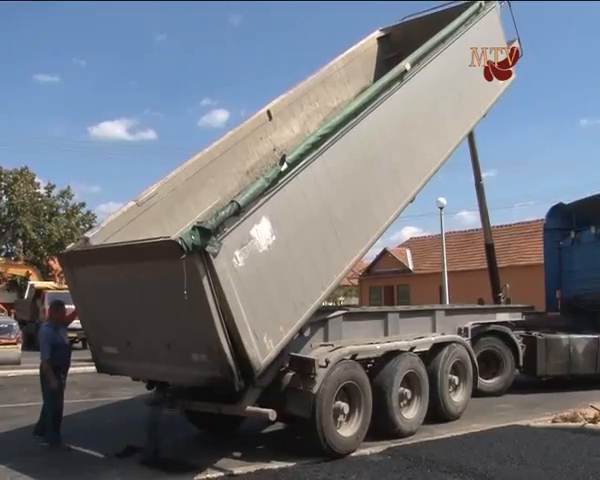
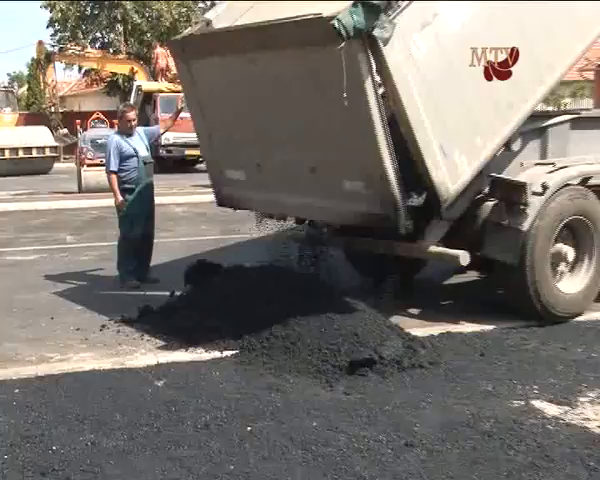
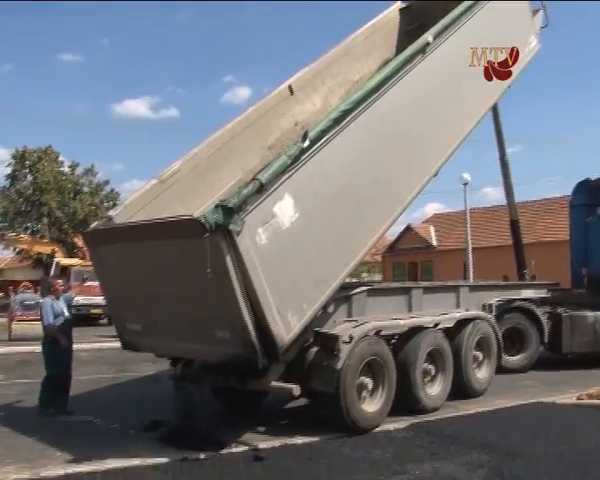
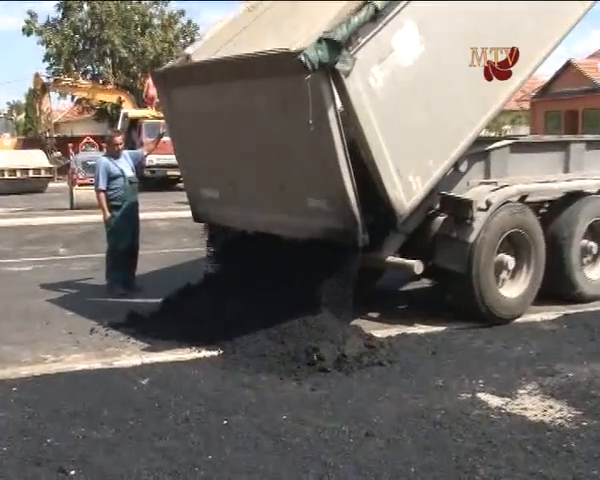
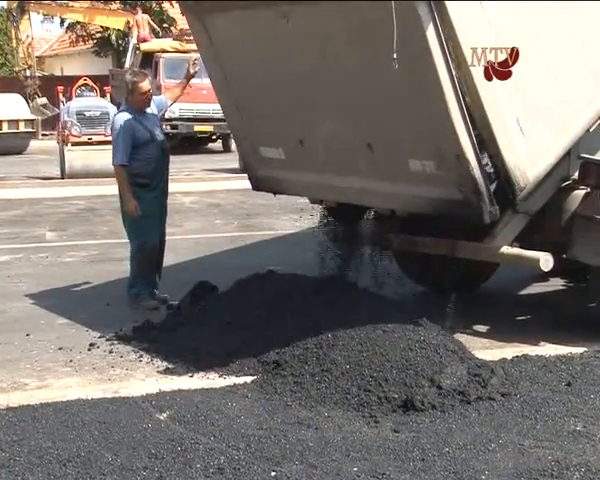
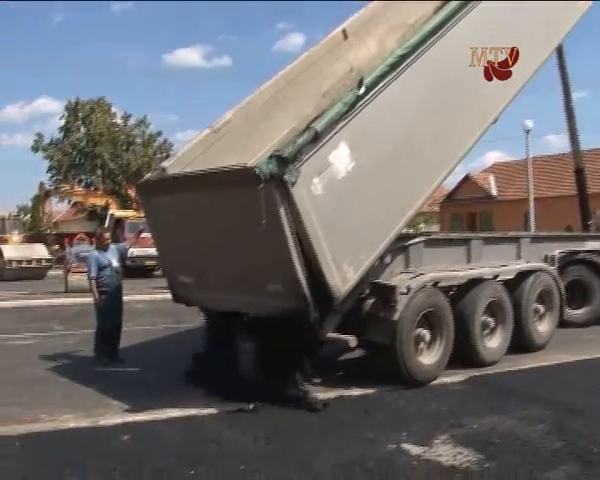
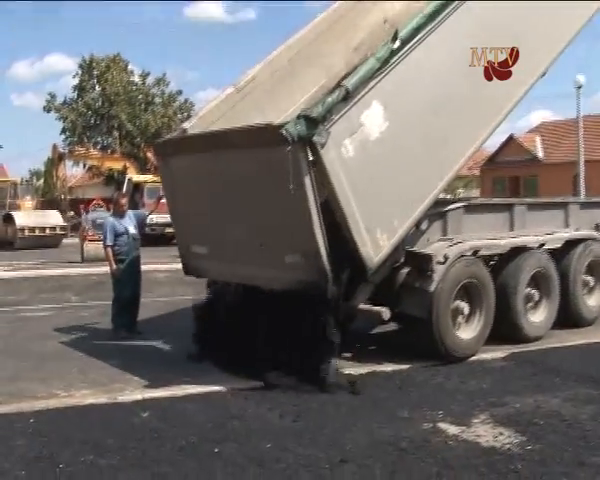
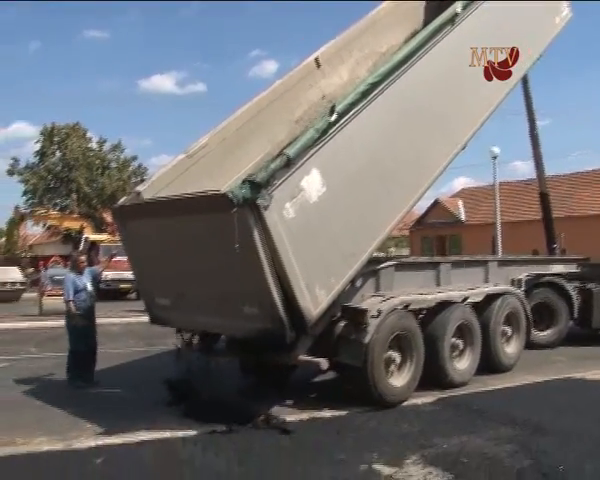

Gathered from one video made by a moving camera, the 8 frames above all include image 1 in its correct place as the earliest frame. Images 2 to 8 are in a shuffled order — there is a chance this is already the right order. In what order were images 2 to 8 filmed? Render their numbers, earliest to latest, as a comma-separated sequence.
3, 8, 6, 7, 4, 2, 5
